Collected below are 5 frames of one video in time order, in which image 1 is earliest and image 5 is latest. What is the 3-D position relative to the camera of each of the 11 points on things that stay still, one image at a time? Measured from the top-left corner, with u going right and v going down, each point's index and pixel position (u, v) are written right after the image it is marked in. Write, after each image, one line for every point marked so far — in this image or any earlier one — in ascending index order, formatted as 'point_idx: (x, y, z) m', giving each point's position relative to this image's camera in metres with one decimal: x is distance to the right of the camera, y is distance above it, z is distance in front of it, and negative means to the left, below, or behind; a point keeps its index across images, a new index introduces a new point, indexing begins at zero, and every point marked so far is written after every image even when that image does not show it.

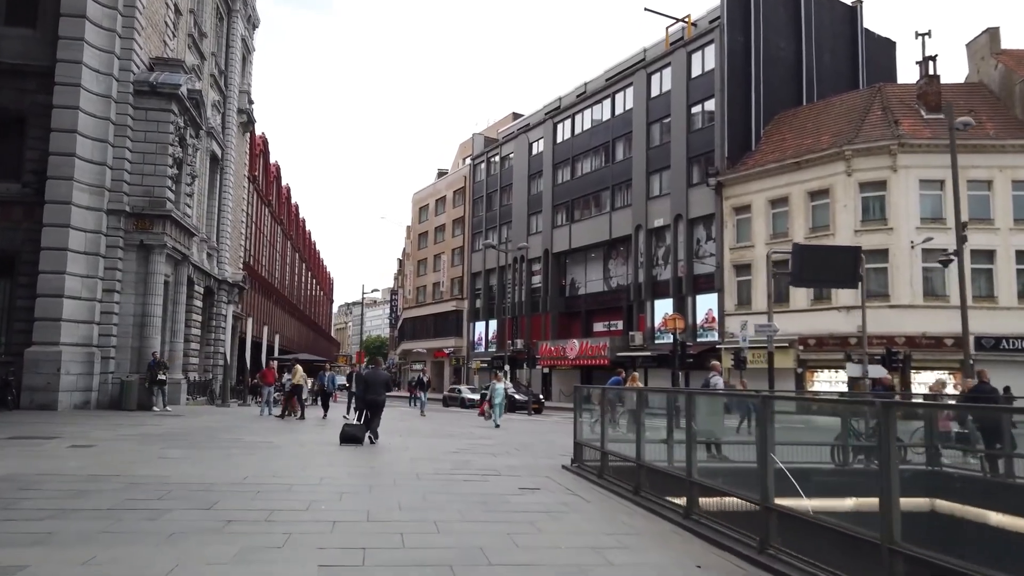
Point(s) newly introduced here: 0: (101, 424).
0: (-10.5, -3.4, +19.5) m
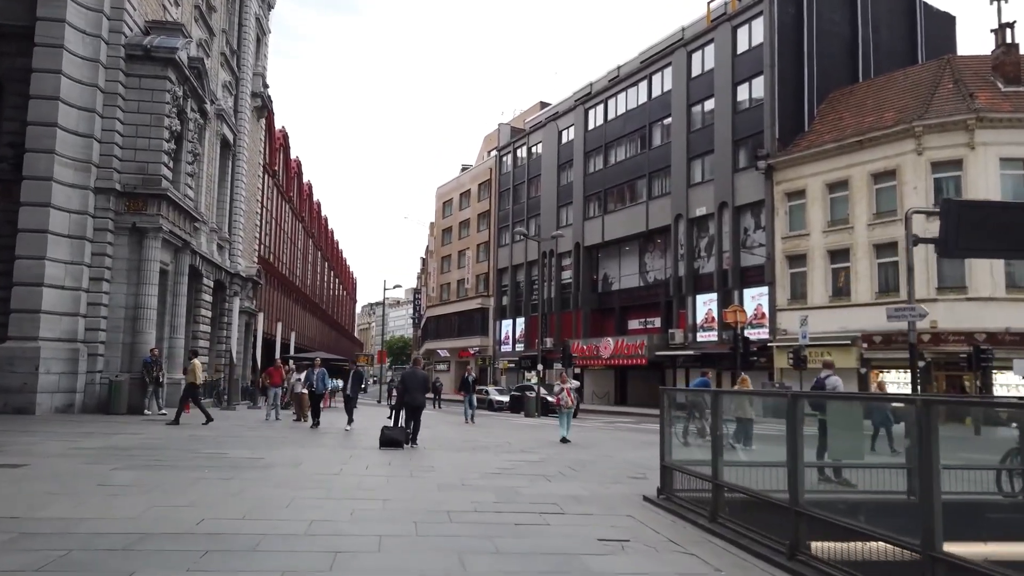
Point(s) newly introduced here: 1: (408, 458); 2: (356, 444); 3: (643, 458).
0: (-9.6, -3.1, +16.5) m
1: (-1.8, -2.9, +13.1) m
2: (-3.0, -3.1, +15.2) m
3: (+2.6, -3.3, +14.9) m
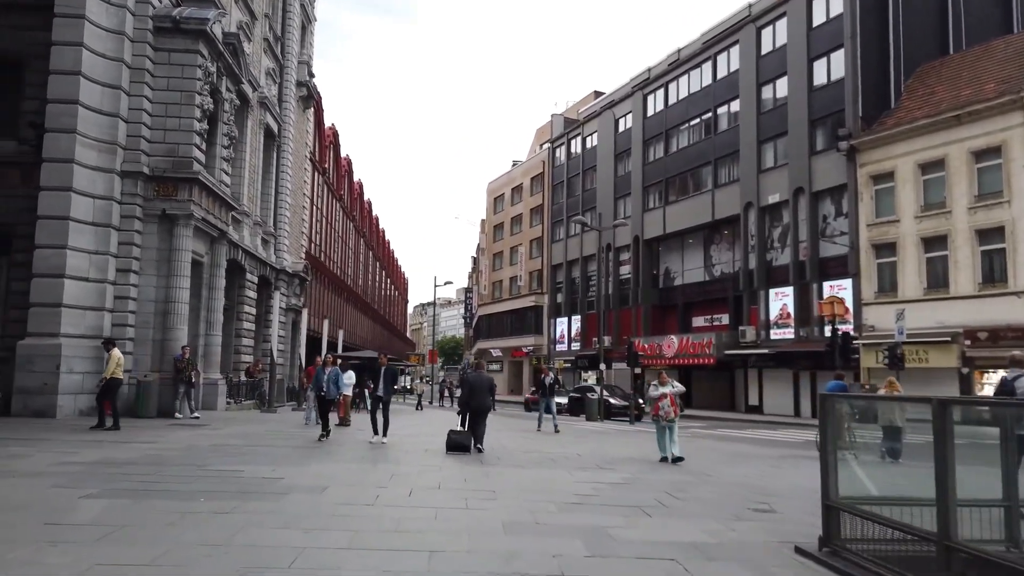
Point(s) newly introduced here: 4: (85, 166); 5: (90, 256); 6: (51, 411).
0: (-8.2, -2.8, +14.5) m
1: (-0.7, -2.6, +10.6) m
2: (-1.8, -2.9, +12.7) m
3: (+3.8, -3.0, +12.1) m
4: (-11.2, +3.2, +19.9) m
5: (-11.1, +0.9, +20.0) m
6: (-11.4, -3.0, +18.8) m
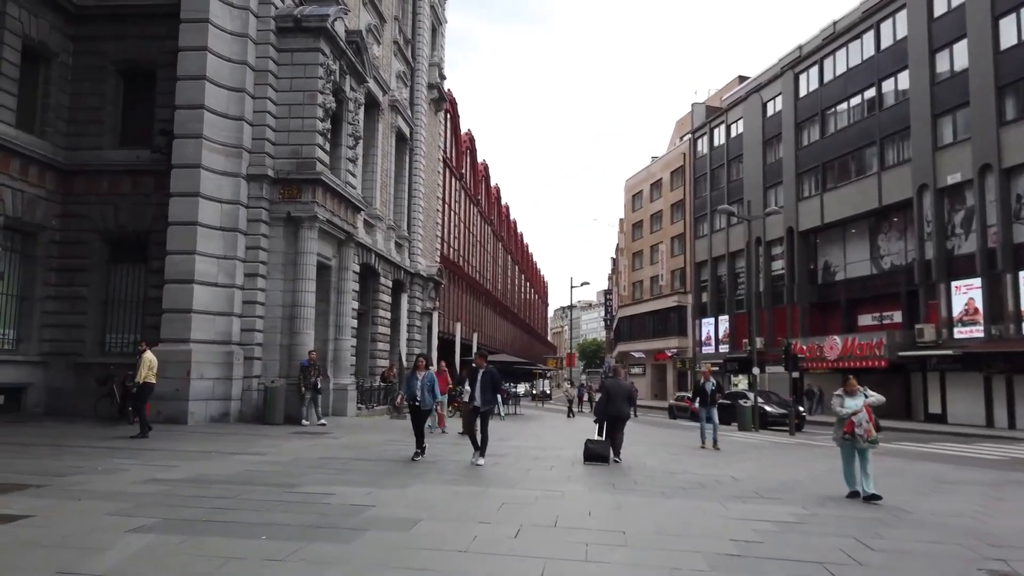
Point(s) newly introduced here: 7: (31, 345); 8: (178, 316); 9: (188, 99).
0: (-5.8, -2.9, +13.9) m
1: (+0.9, -2.5, +8.7) m
2: (+0.2, -2.8, +11.0) m
3: (+5.6, -2.8, +9.3) m
4: (-7.8, +3.1, +19.8) m
5: (-7.7, +0.7, +19.9) m
6: (-8.1, -3.2, +18.7) m
7: (-12.5, -1.5, +19.8) m
8: (-8.4, -0.7, +19.0) m
9: (-8.4, +4.9, +19.6) m
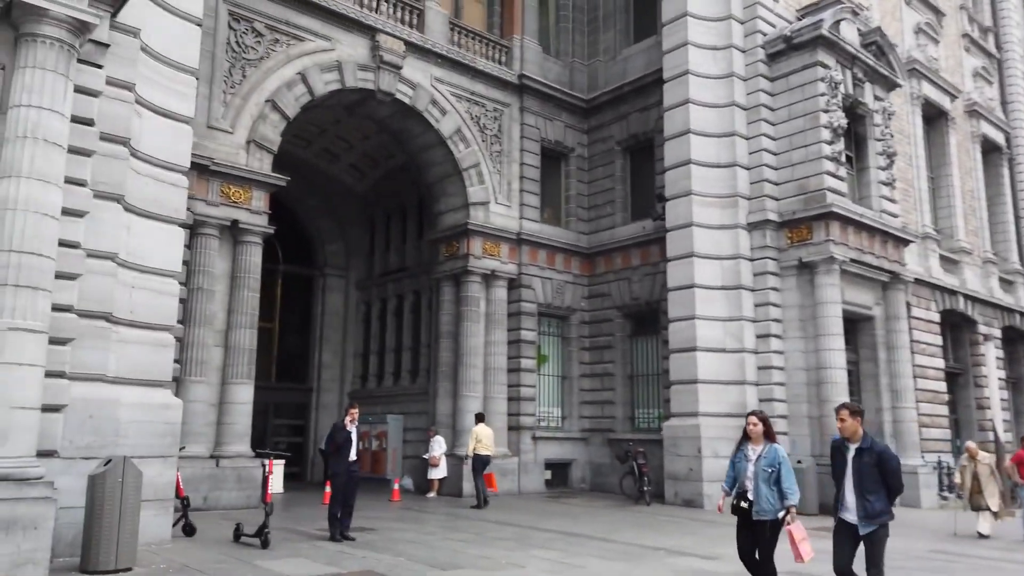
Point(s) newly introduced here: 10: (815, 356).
0: (+2.4, -3.9, +11.9) m
1: (+3.3, -2.4, +3.6) m
2: (+4.5, -2.9, +5.7) m
3: (+7.1, -2.1, +0.7) m
4: (+4.6, +1.5, +18.2) m
5: (+5.0, -0.8, +17.9) m
6: (+4.1, -4.7, +16.8) m
7: (+1.7, -3.7, +20.9) m
8: (+4.0, -2.3, +17.6) m
9: (+4.0, +3.2, +18.7) m
10: (+7.1, -1.6, +17.8) m
